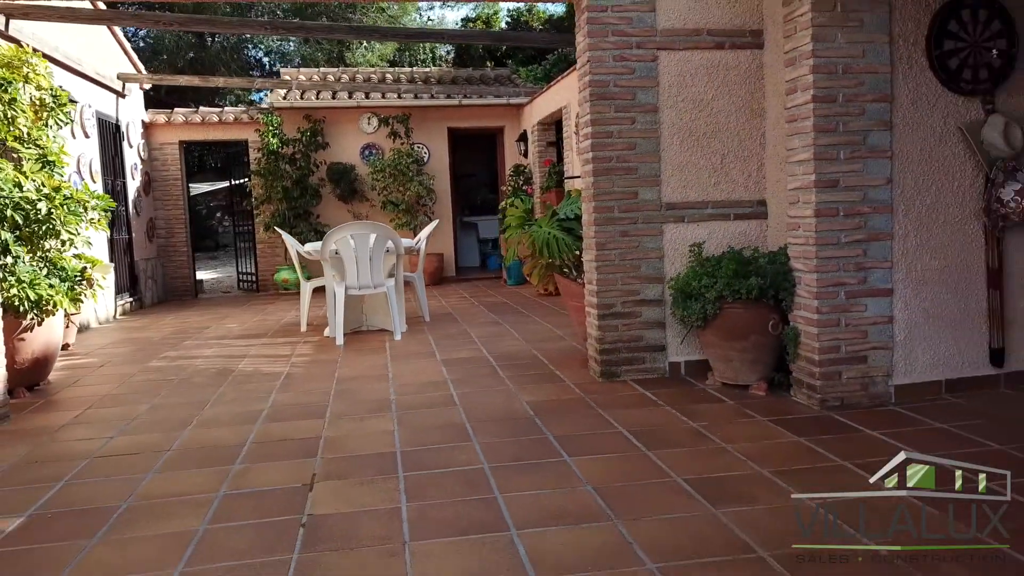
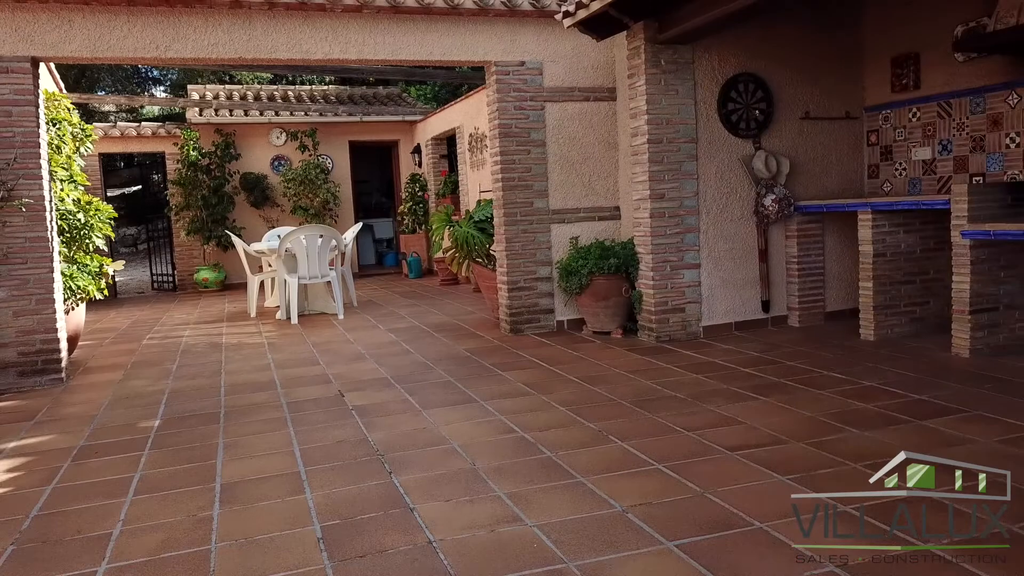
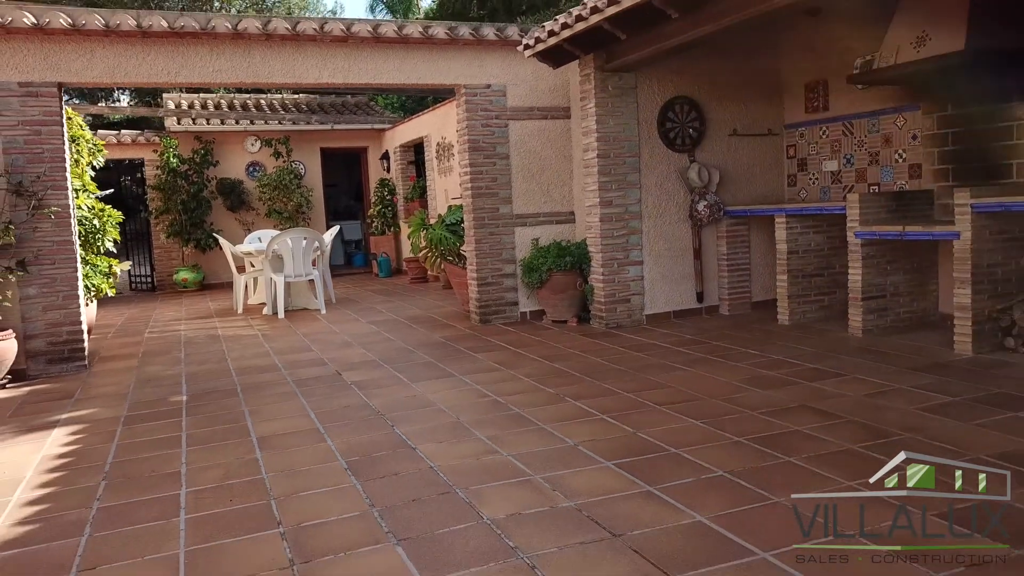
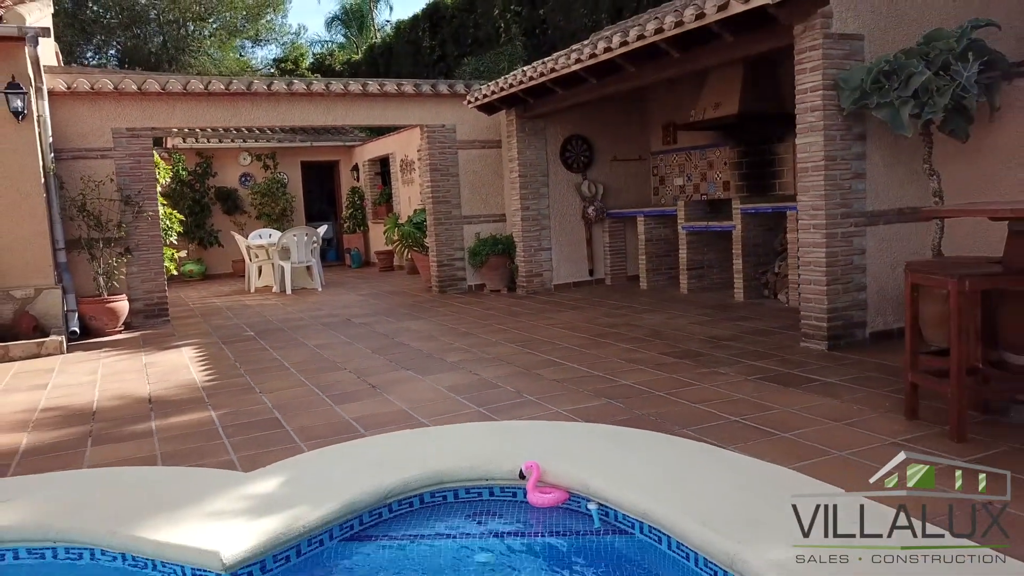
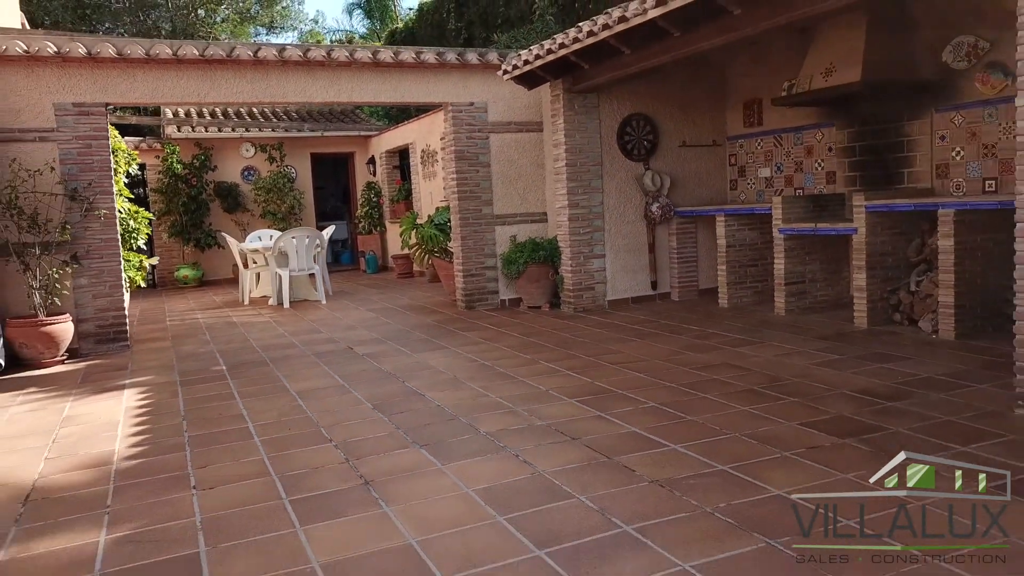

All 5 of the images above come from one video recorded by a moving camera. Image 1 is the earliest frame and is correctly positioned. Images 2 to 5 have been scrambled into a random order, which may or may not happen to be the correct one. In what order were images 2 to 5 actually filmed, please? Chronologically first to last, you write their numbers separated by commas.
2, 3, 5, 4
